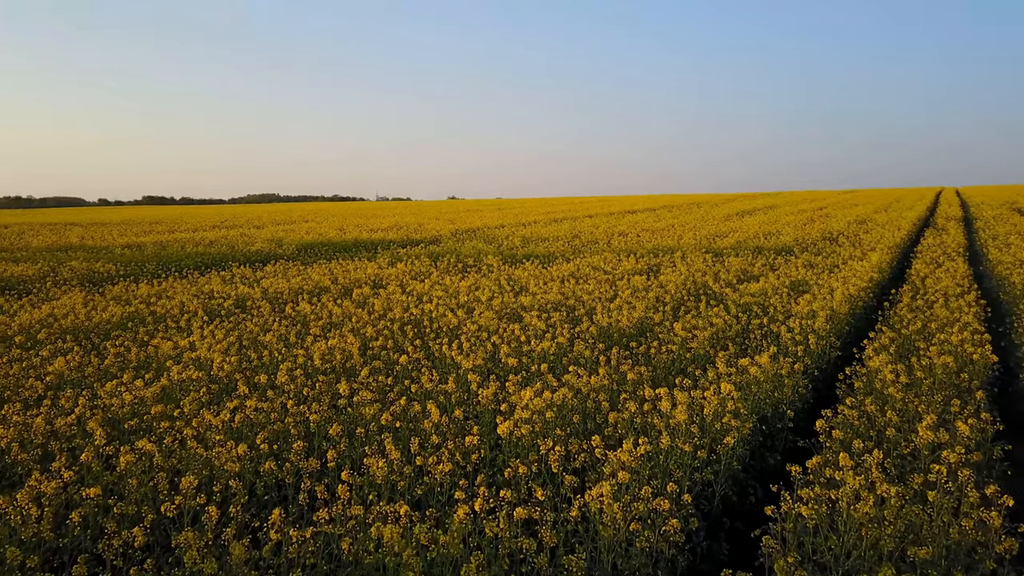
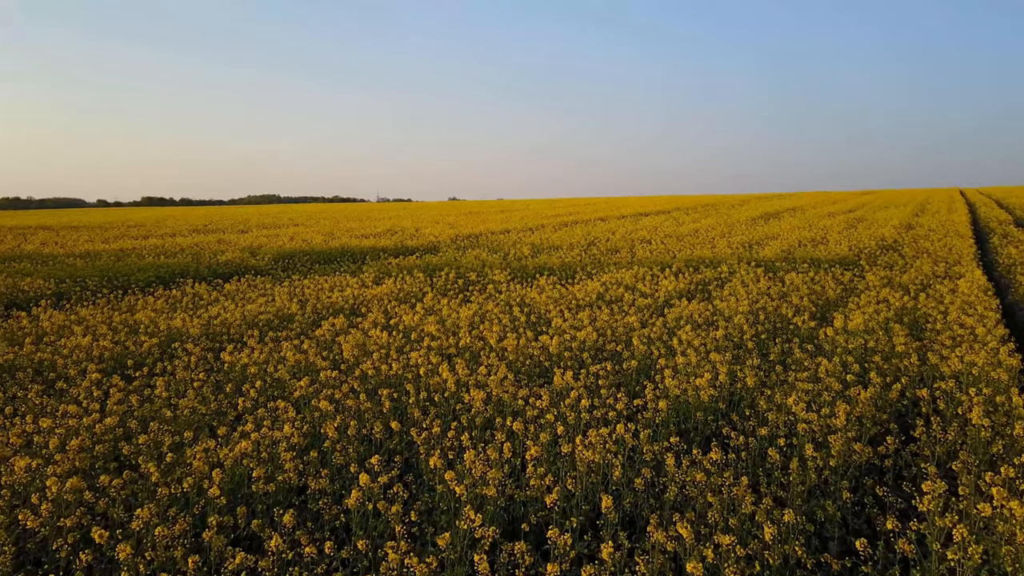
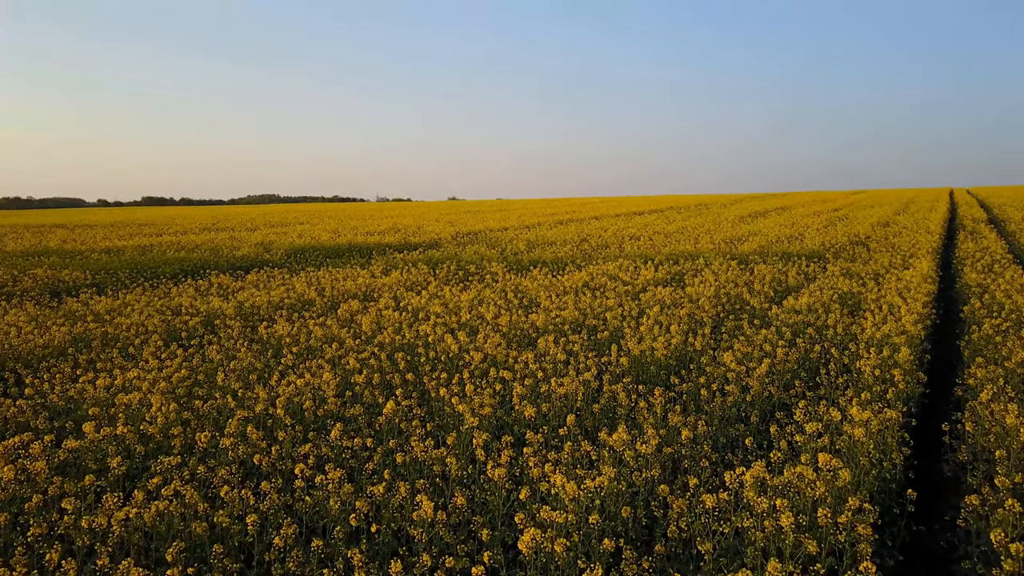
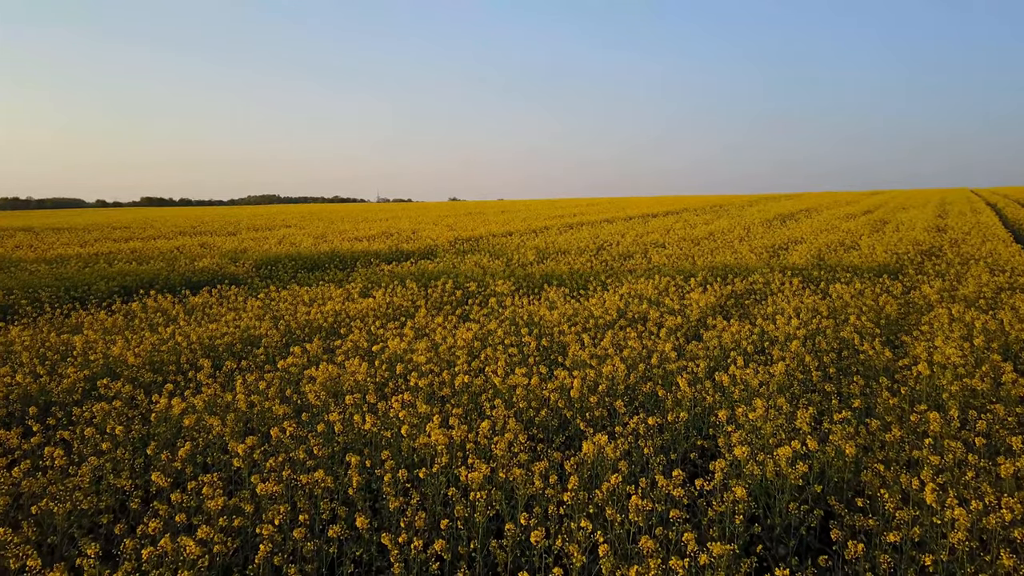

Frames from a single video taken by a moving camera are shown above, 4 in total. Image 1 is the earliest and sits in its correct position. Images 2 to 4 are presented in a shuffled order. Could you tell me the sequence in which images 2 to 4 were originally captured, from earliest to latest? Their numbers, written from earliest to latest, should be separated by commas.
3, 2, 4
